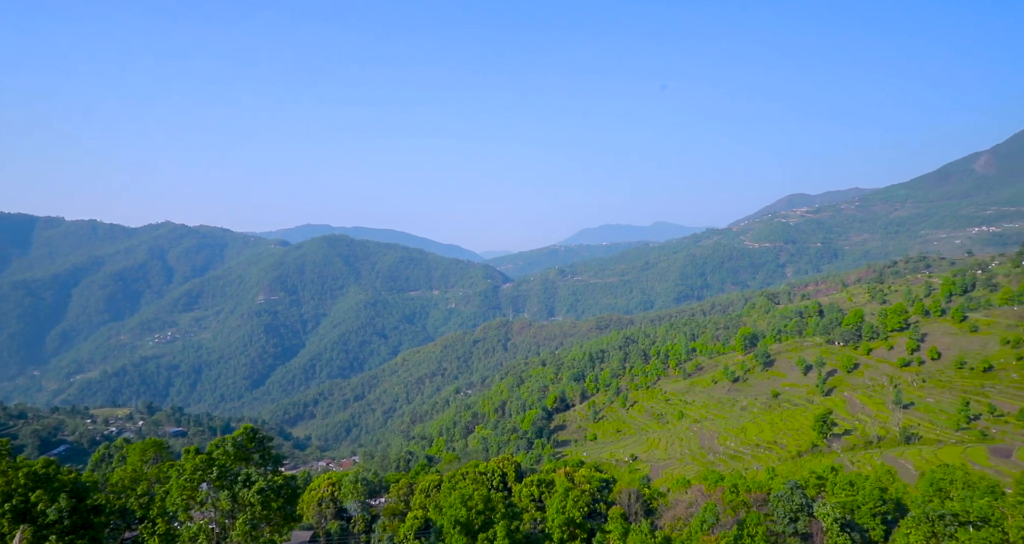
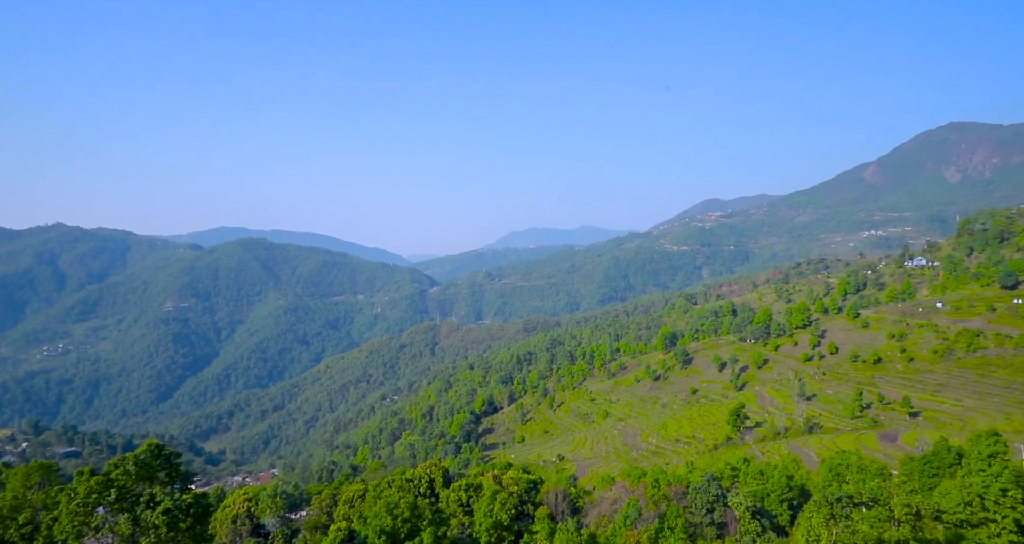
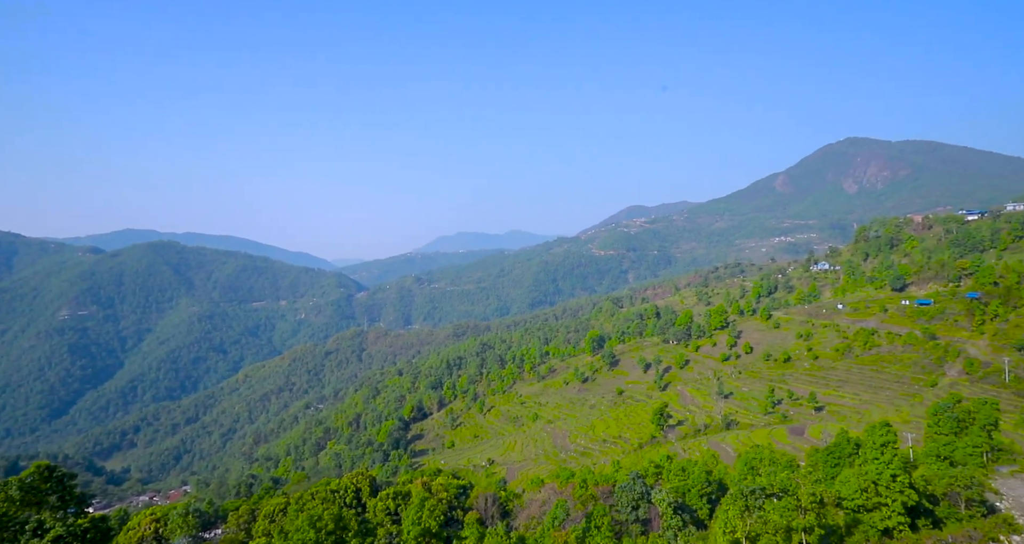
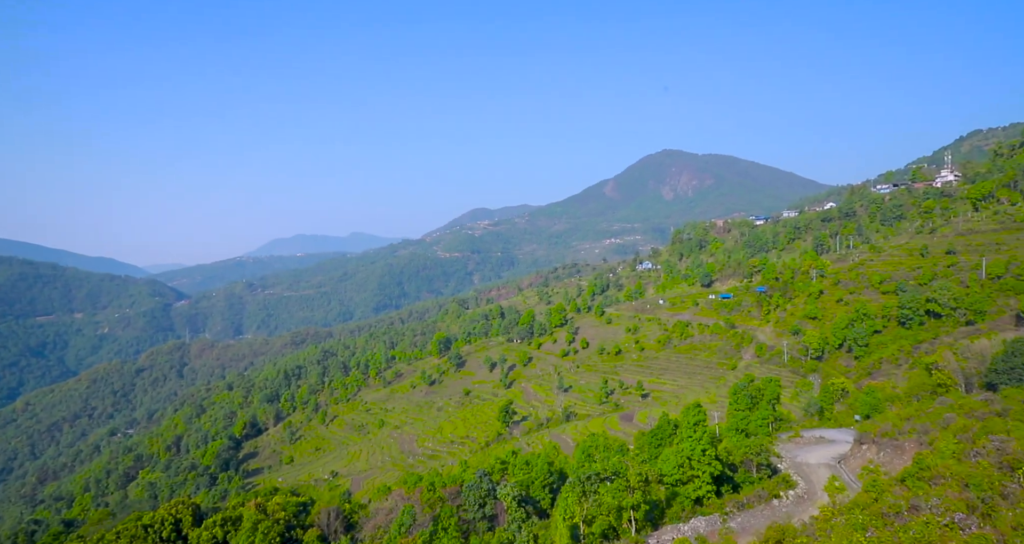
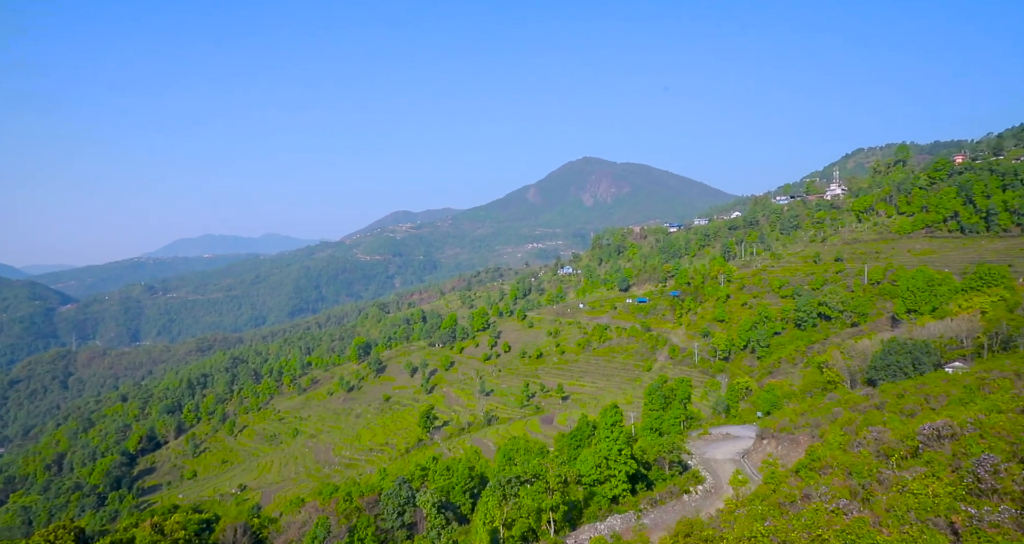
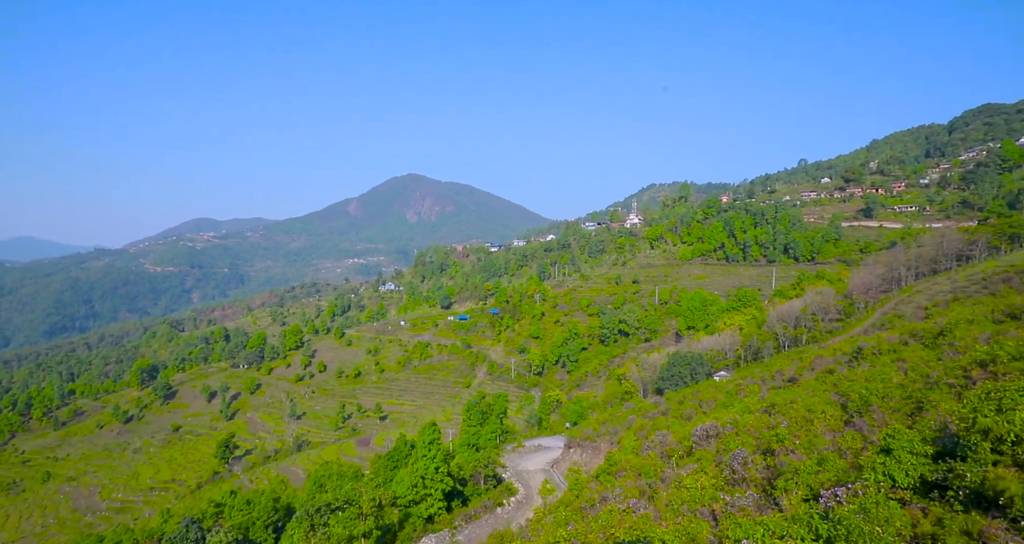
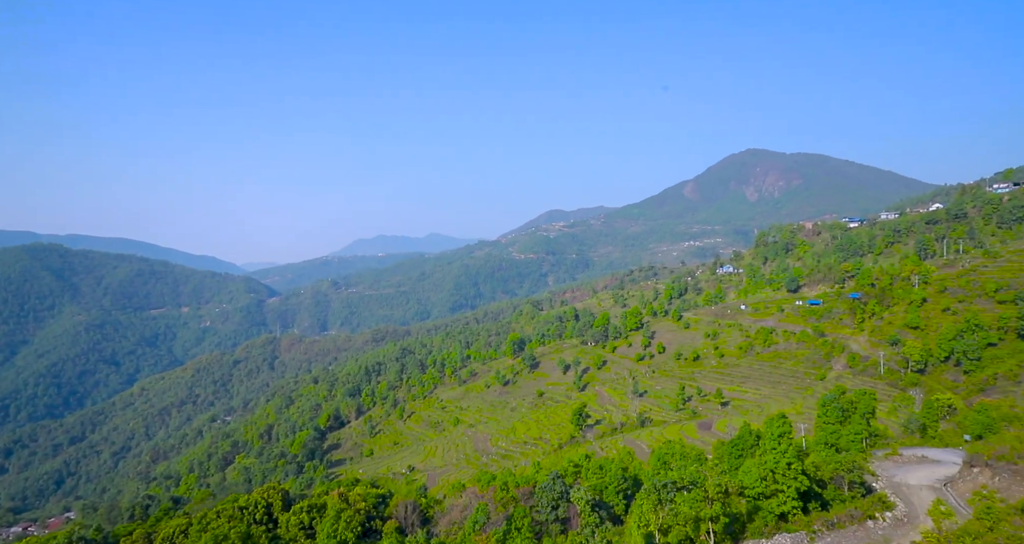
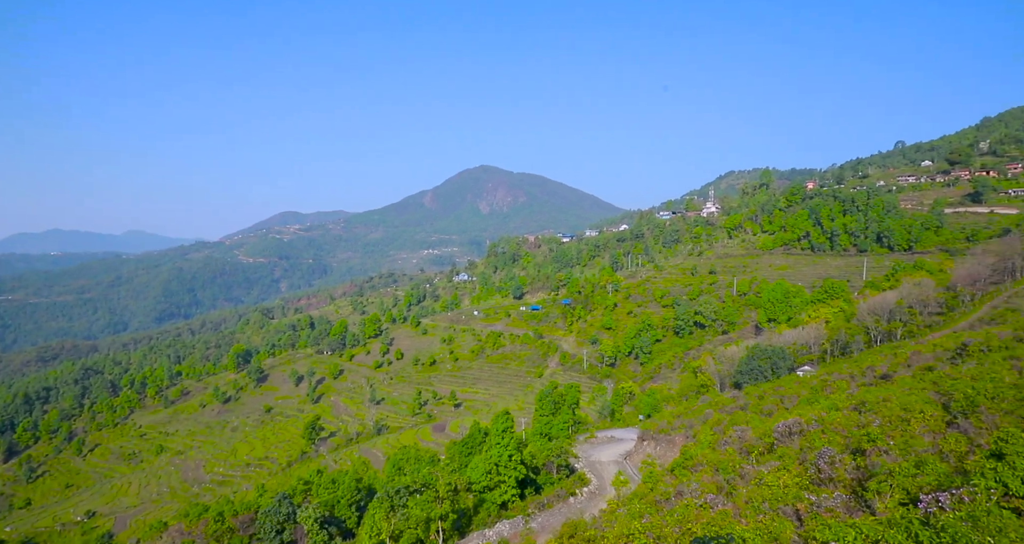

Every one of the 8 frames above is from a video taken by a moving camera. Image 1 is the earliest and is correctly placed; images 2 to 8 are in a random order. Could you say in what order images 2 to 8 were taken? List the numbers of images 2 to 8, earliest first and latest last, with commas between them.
2, 3, 7, 4, 5, 8, 6
